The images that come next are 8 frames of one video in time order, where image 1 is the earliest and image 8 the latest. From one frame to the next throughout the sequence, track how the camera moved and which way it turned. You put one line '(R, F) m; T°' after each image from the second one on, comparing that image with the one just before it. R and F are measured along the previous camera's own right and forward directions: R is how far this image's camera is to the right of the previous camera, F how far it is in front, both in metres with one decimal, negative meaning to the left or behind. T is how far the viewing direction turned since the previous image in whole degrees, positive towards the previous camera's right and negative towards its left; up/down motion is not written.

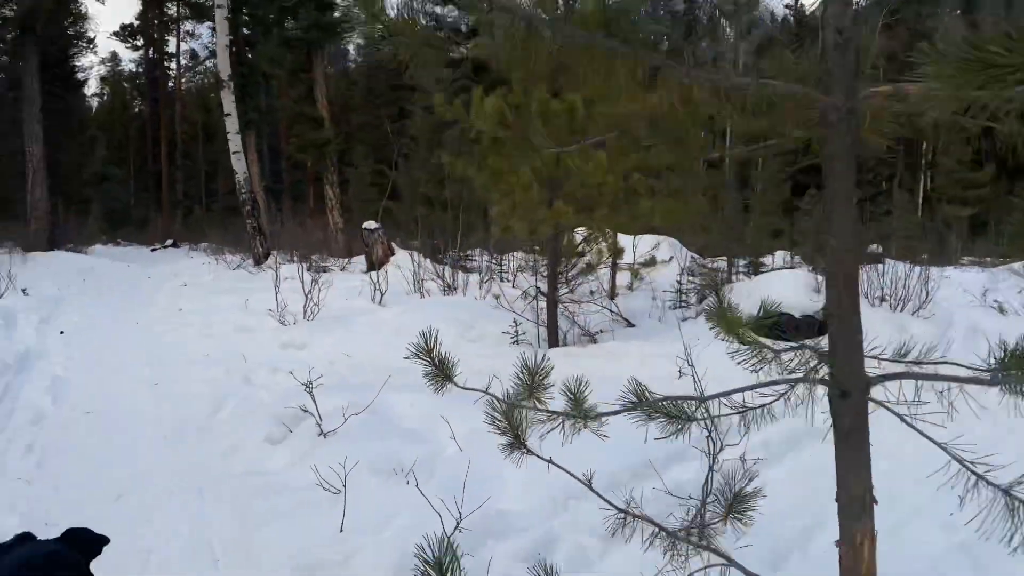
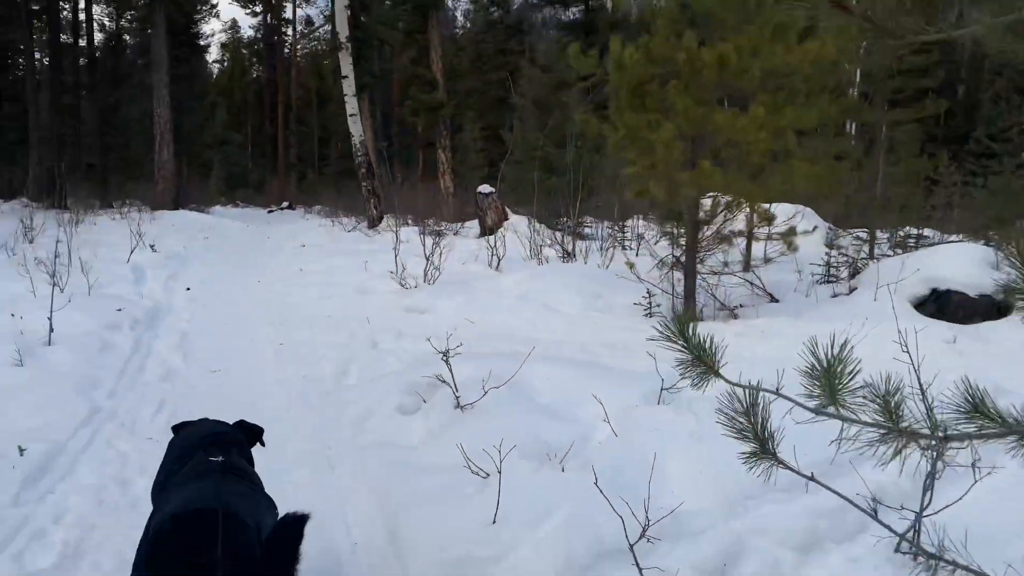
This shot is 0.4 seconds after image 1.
(-0.2, +0.3) m; -7°
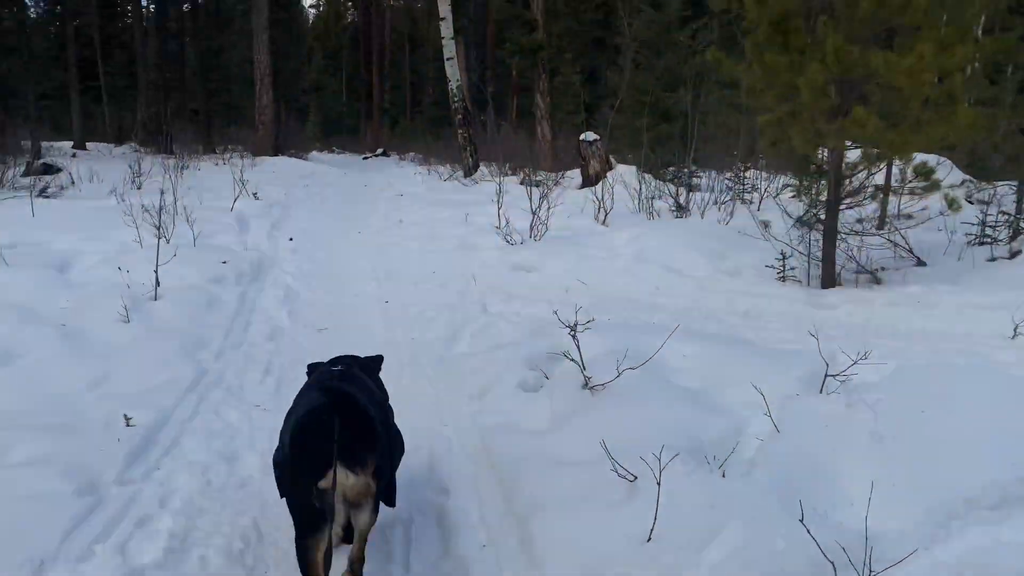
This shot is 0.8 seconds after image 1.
(-0.2, +0.4) m; -6°
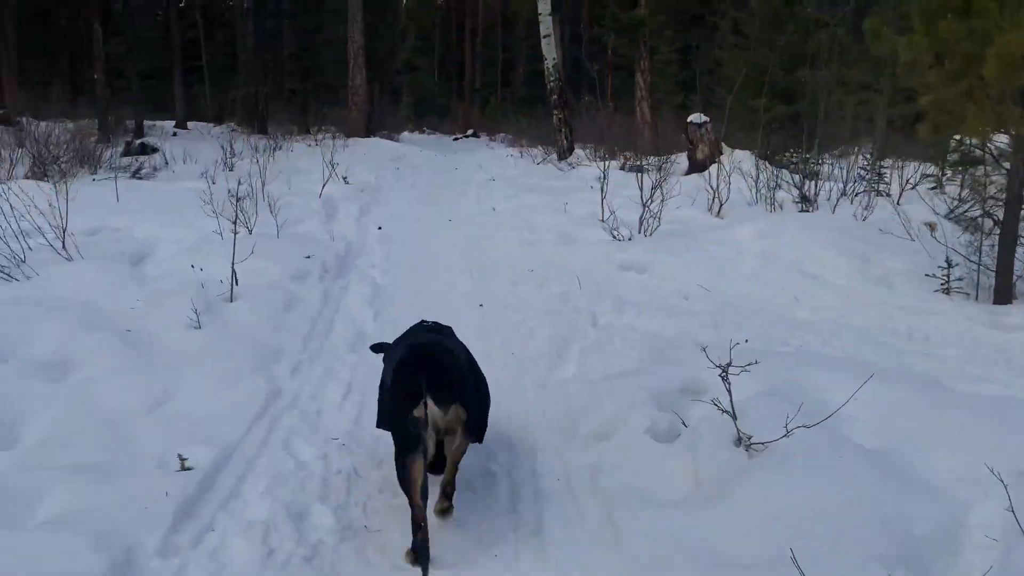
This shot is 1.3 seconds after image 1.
(-0.1, +0.6) m; -6°
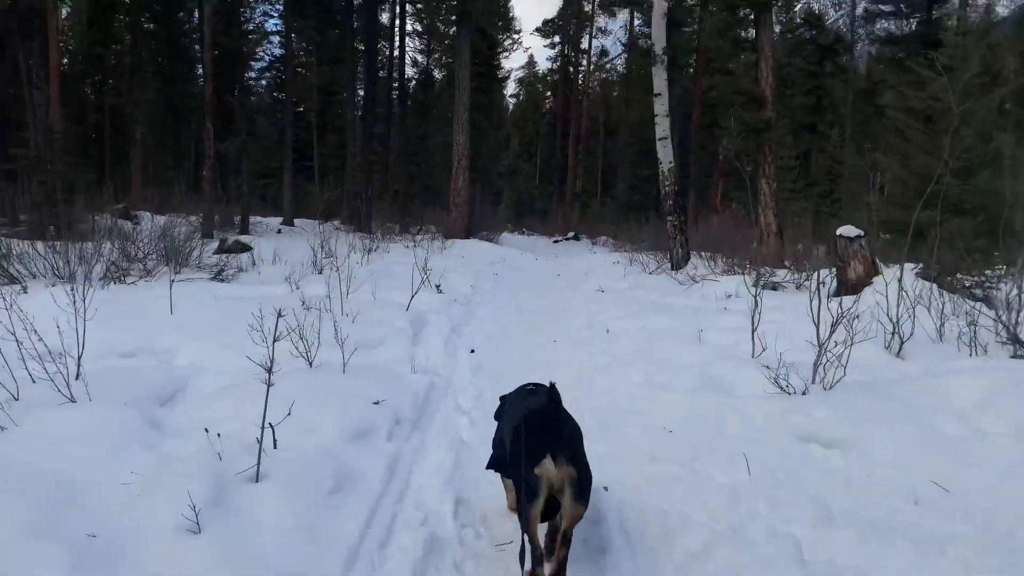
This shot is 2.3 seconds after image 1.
(-0.2, +1.2) m; -7°
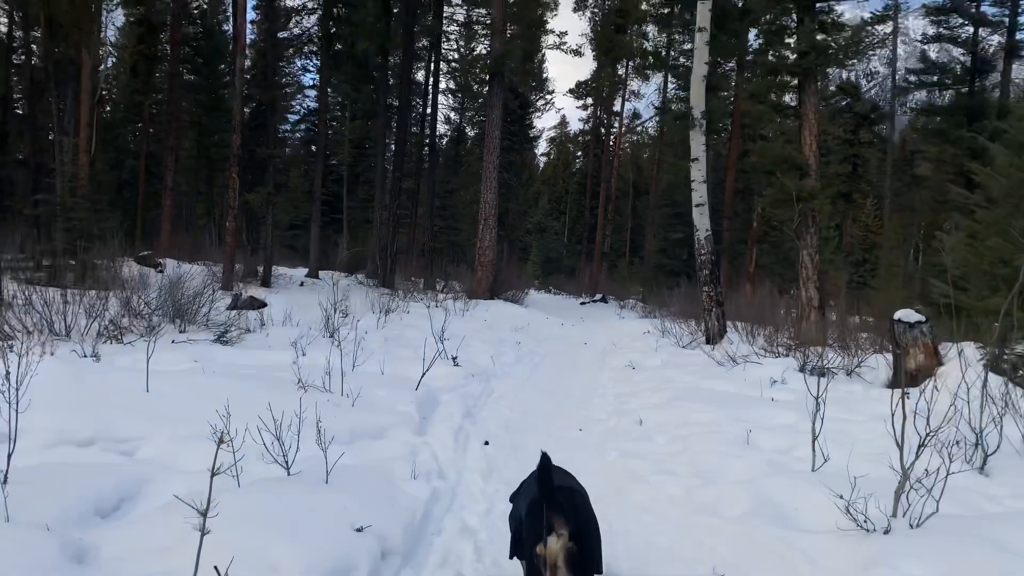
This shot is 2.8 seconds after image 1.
(0.0, +0.7) m; -2°
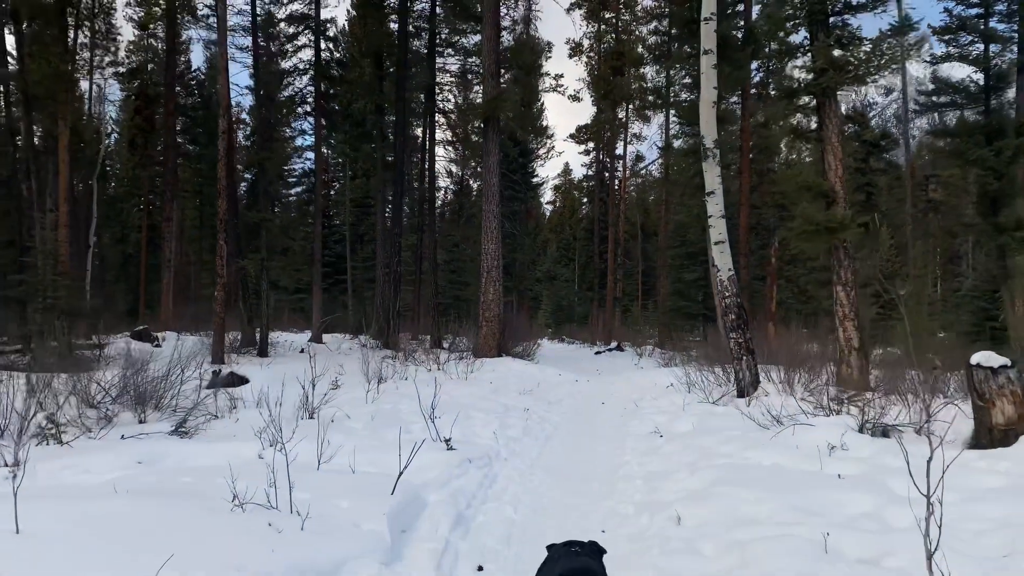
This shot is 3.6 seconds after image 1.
(+0.1, +1.2) m; -1°
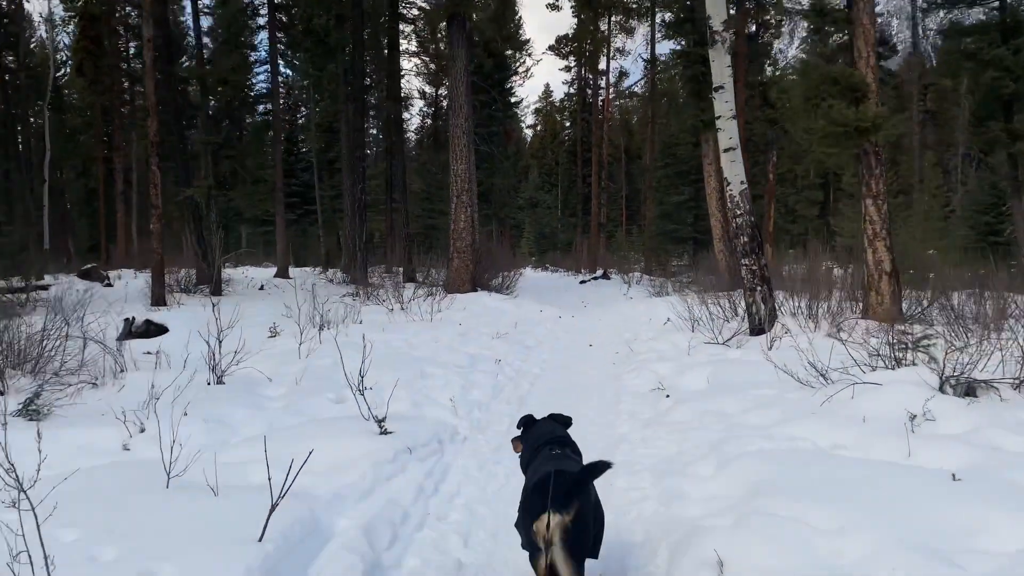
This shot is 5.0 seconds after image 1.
(+0.2, +1.9) m; +1°
